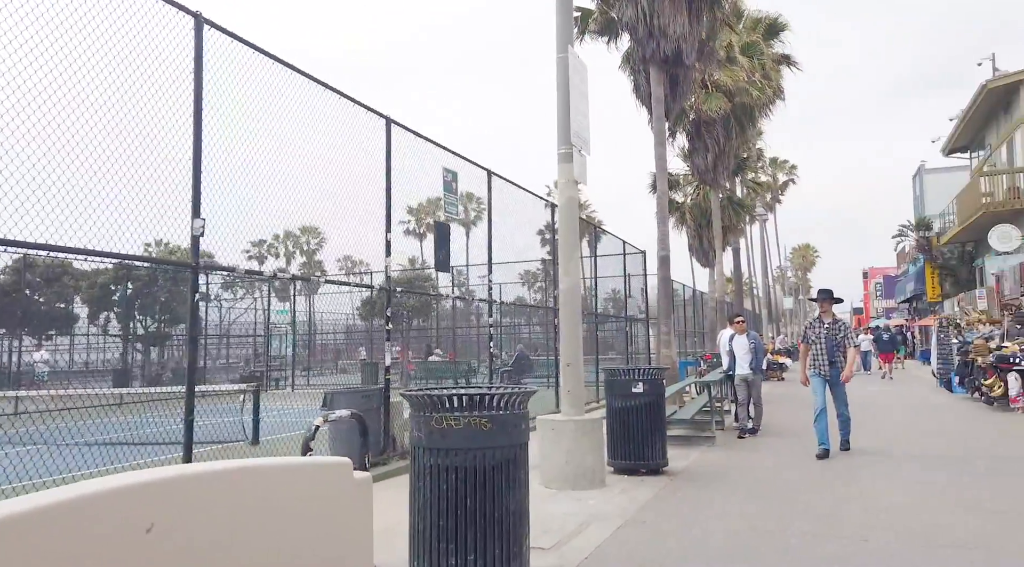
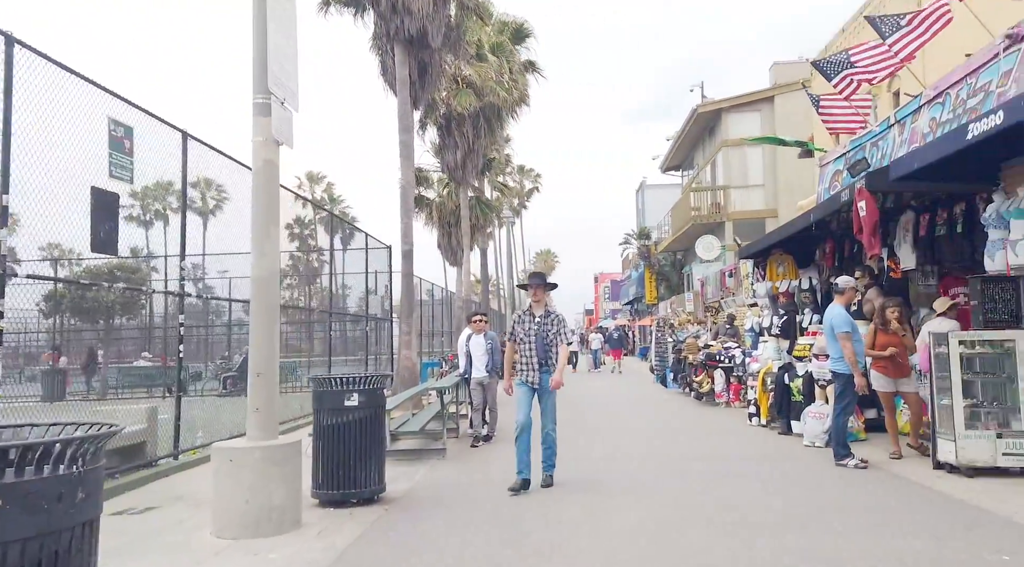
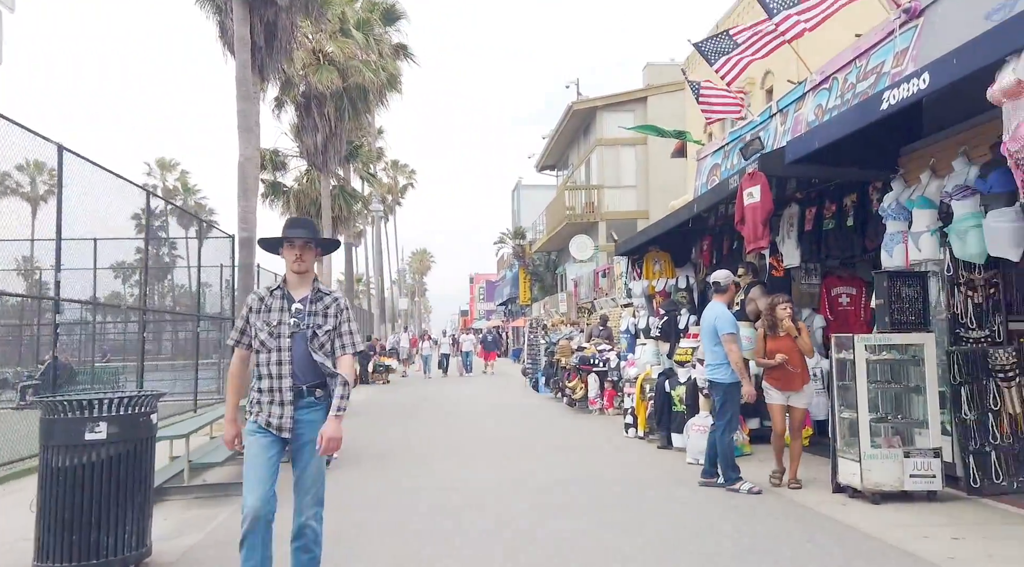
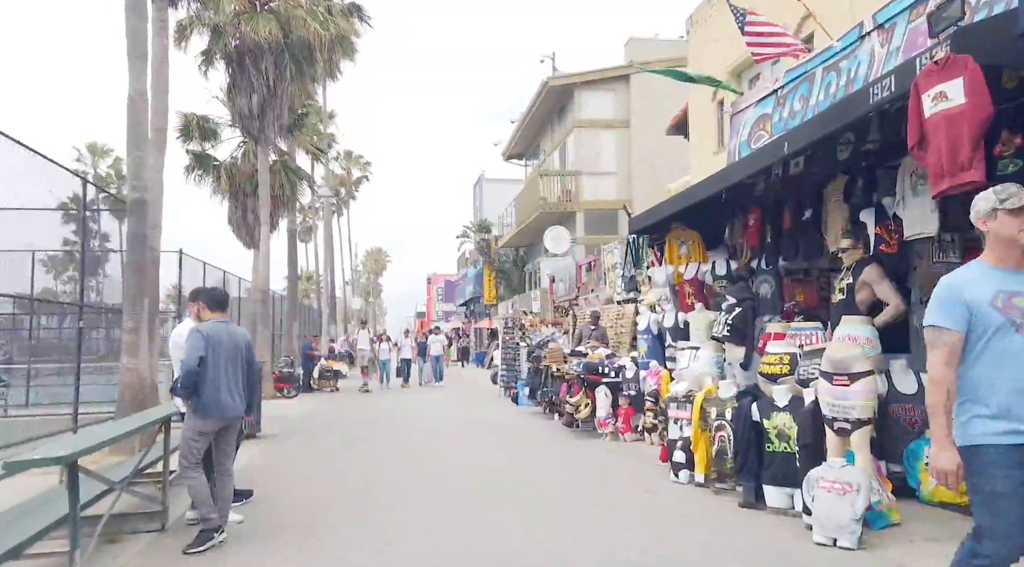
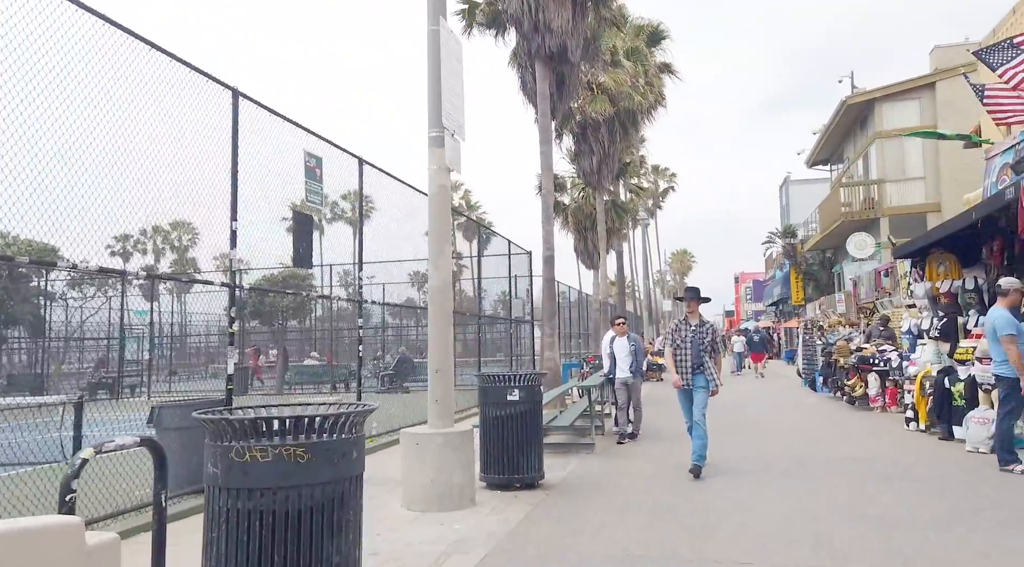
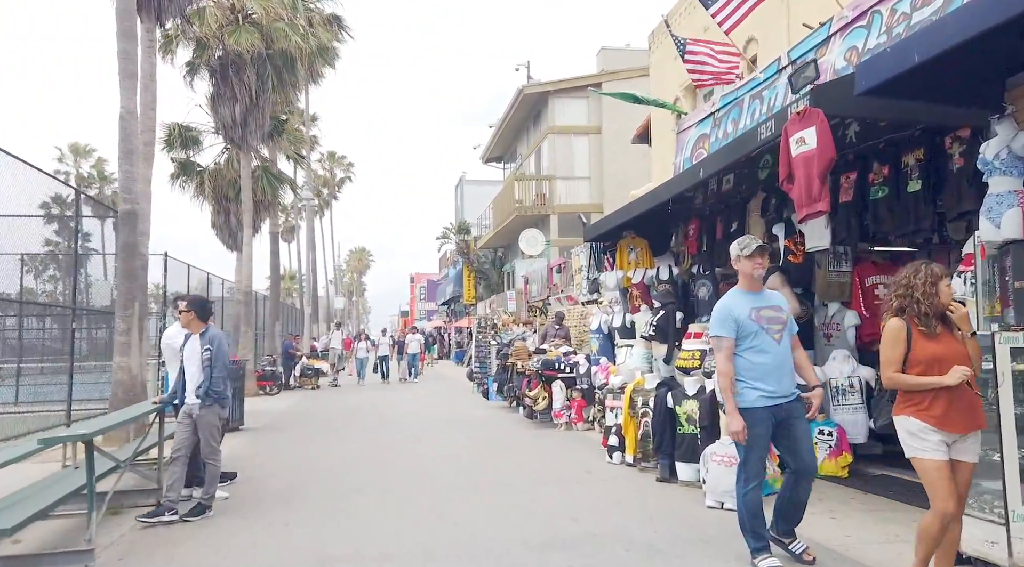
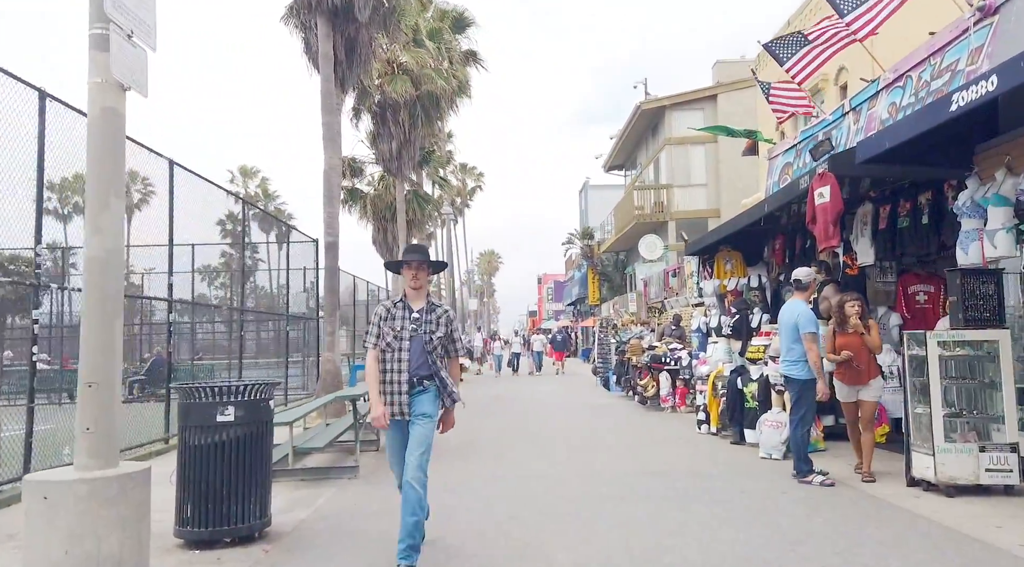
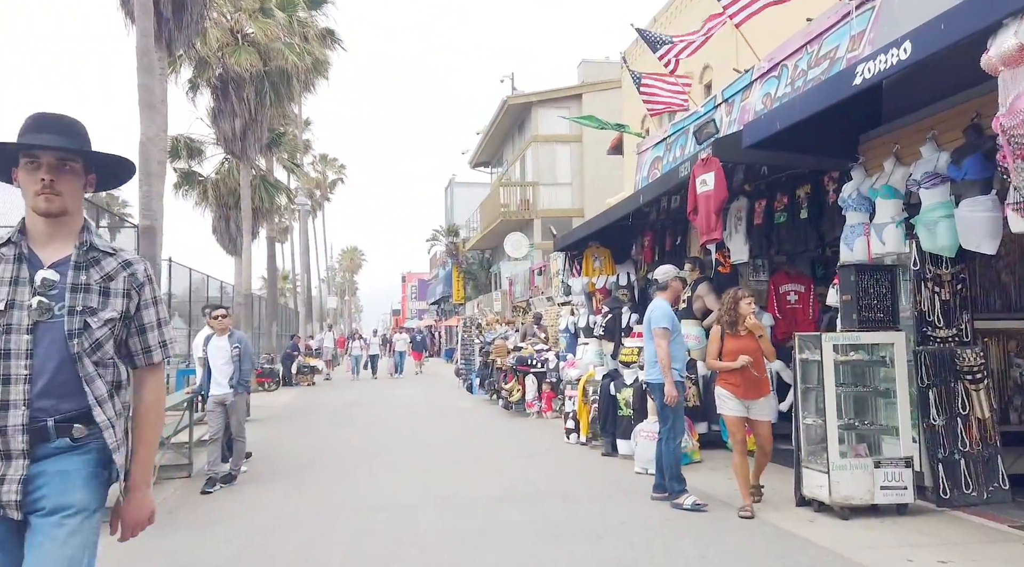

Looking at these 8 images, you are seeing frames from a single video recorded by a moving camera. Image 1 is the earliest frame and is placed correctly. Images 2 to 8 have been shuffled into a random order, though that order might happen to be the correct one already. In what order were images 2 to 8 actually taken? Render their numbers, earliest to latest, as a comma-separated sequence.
5, 2, 7, 3, 8, 6, 4
